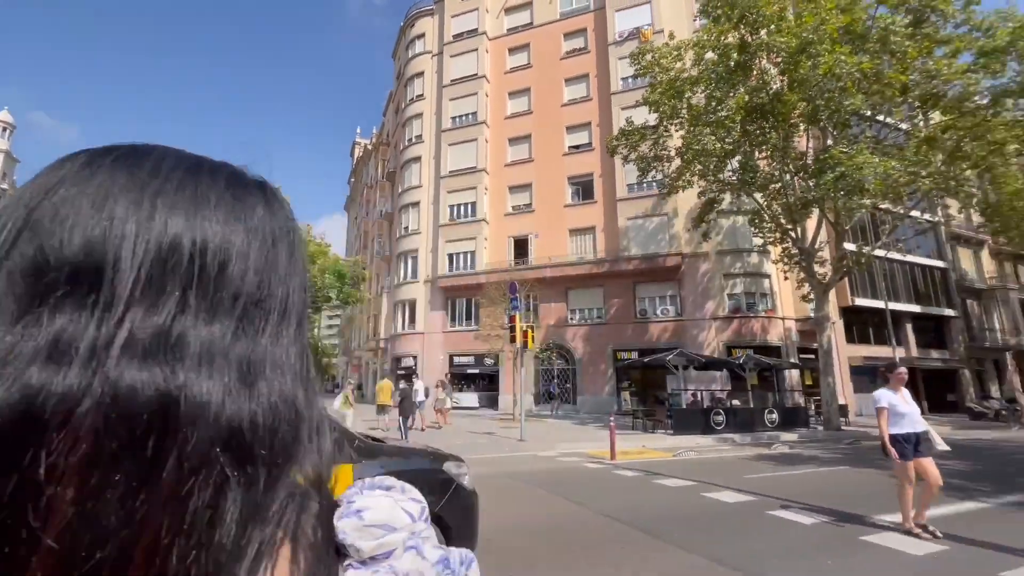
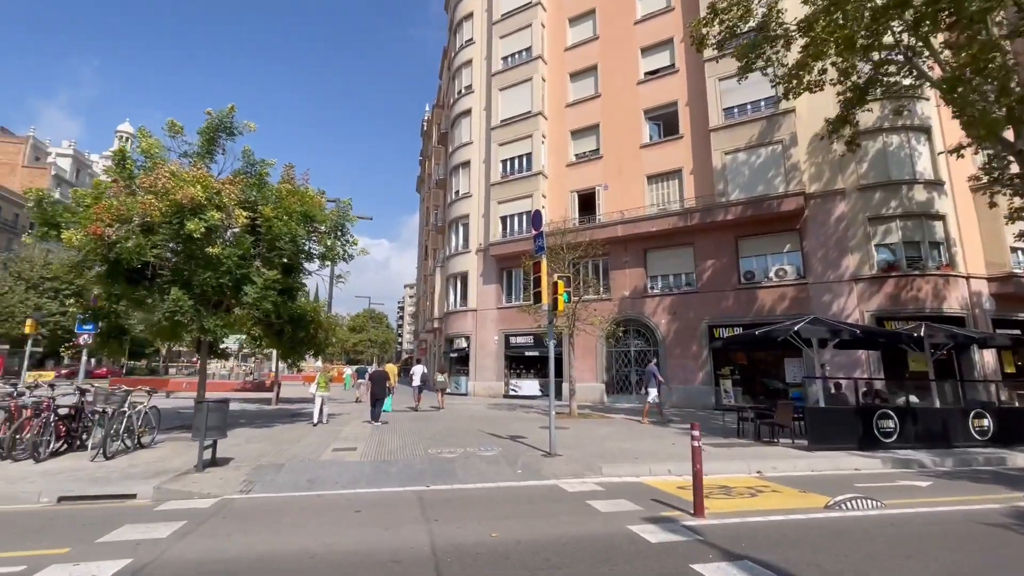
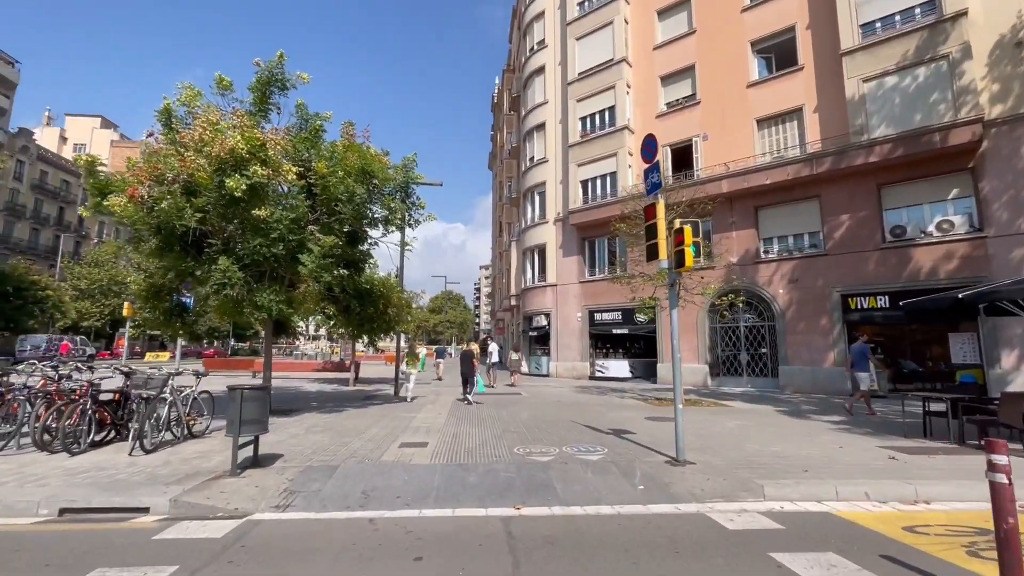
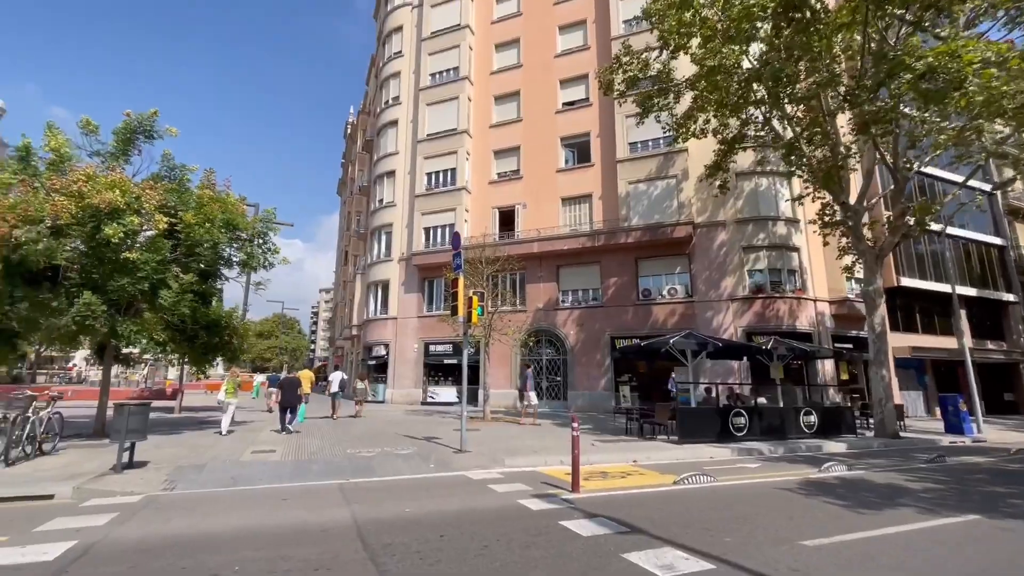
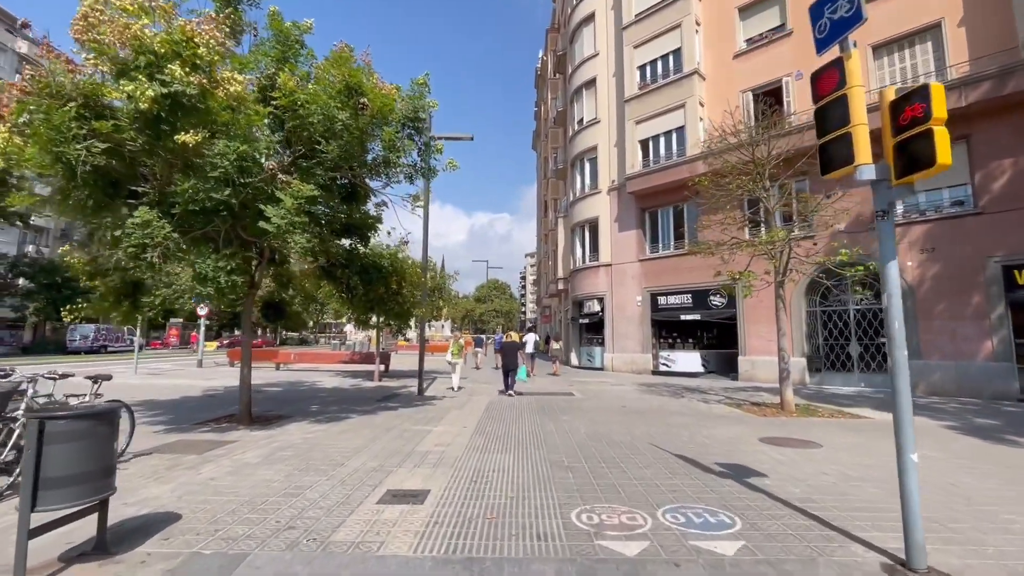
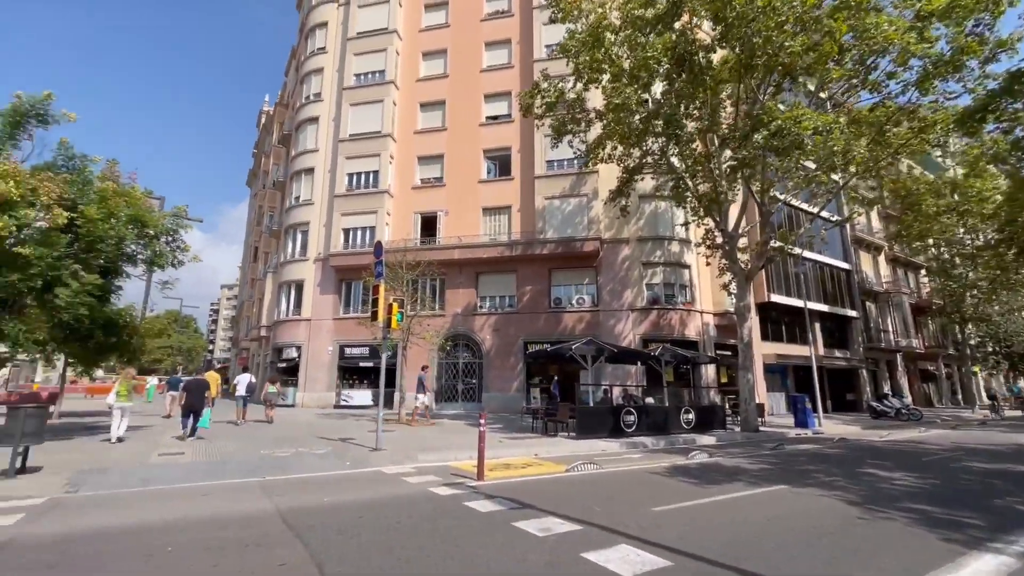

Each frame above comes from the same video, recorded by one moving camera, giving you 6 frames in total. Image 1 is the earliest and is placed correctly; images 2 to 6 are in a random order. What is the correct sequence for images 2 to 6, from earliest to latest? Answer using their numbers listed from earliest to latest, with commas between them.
6, 4, 2, 3, 5
